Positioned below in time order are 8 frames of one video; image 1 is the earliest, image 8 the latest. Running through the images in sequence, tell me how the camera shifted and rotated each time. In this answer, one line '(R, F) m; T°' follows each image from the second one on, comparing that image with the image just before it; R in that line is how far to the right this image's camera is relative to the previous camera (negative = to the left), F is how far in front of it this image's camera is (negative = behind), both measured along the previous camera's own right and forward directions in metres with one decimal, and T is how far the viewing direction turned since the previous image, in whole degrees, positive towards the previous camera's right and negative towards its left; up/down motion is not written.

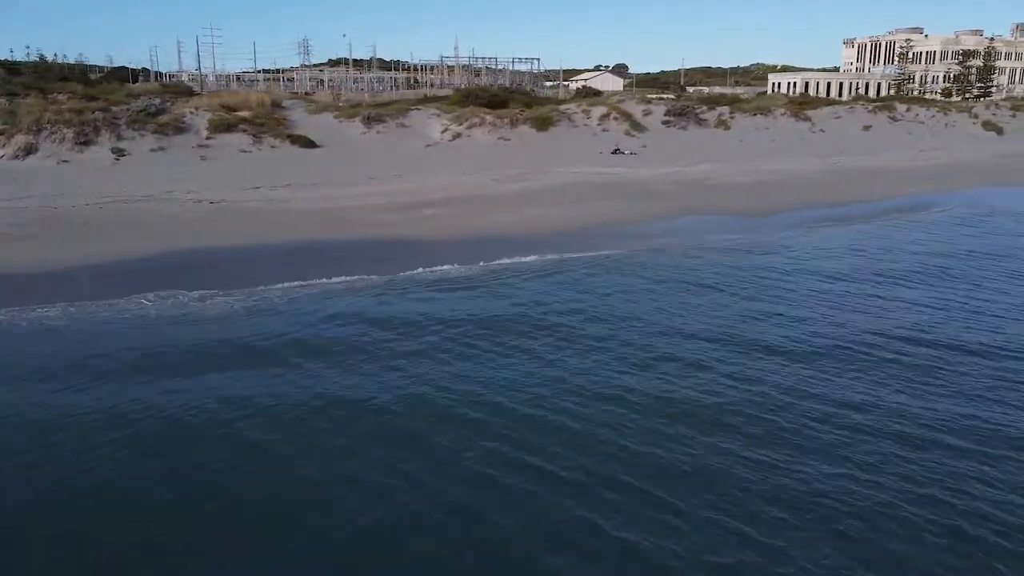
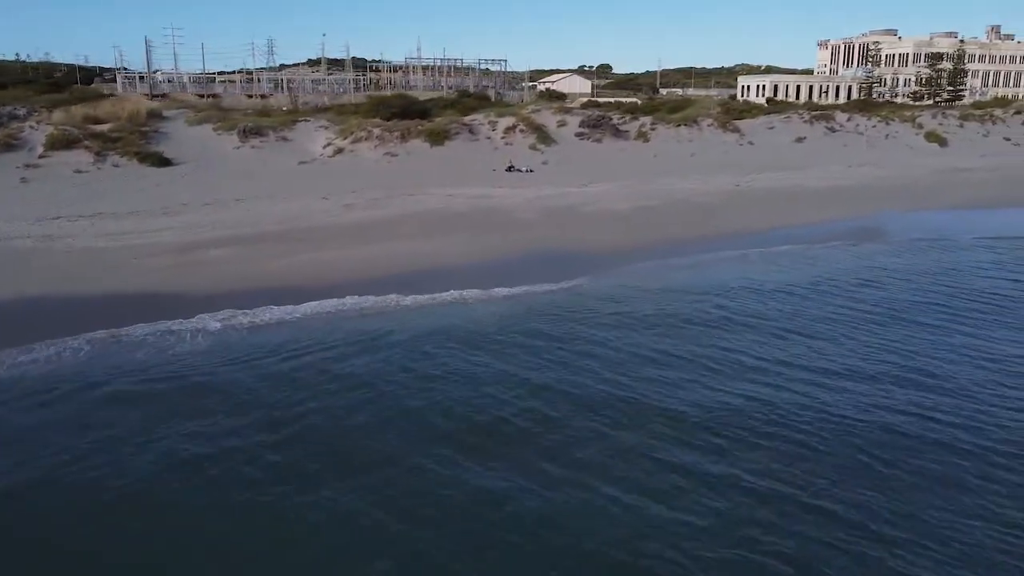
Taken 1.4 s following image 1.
(+2.6, +2.1) m; +1°
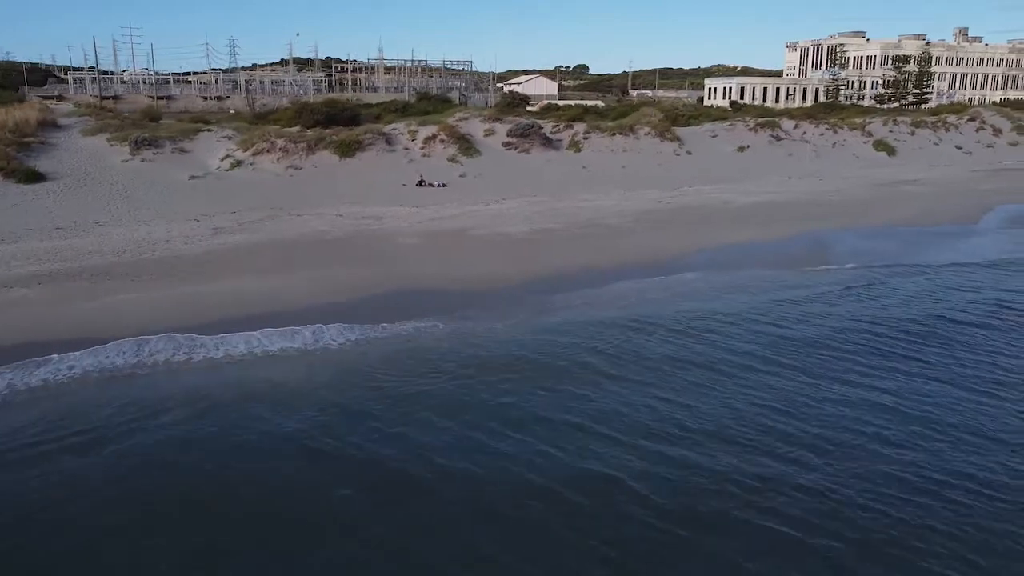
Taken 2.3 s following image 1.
(+1.6, +1.5) m; +1°
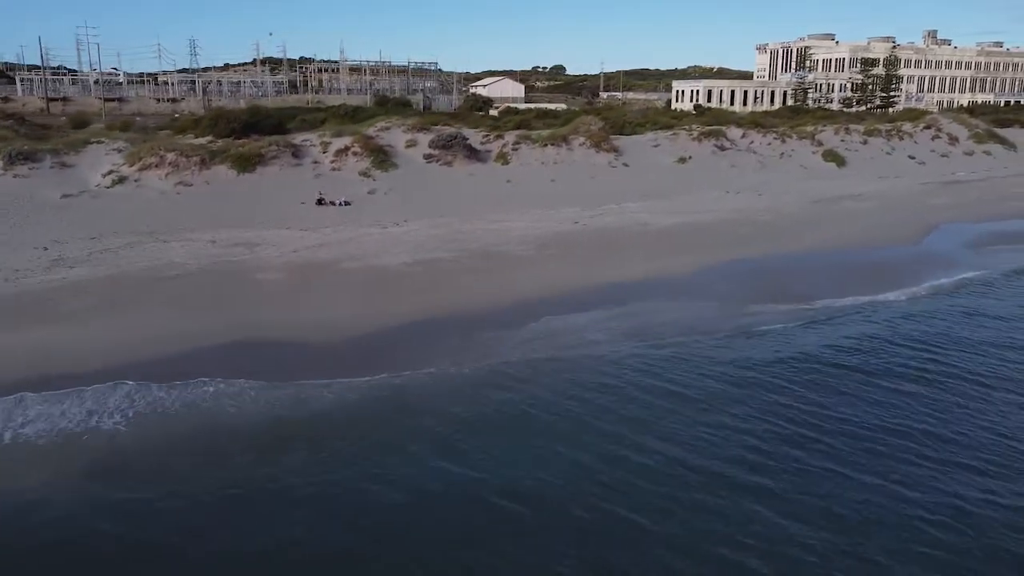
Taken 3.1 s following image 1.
(+1.6, +1.5) m; +1°
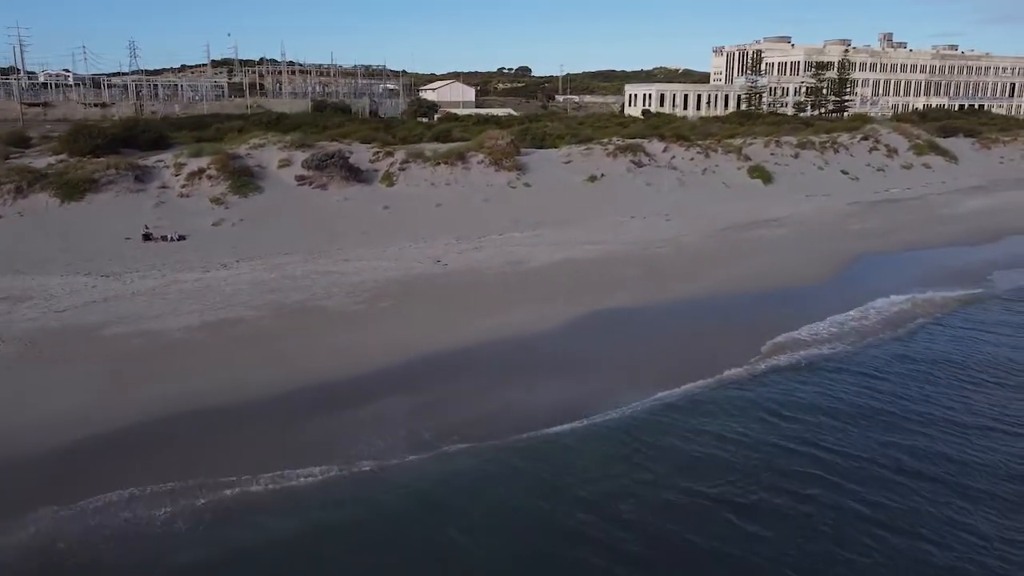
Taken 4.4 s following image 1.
(+2.1, +2.3) m; +2°
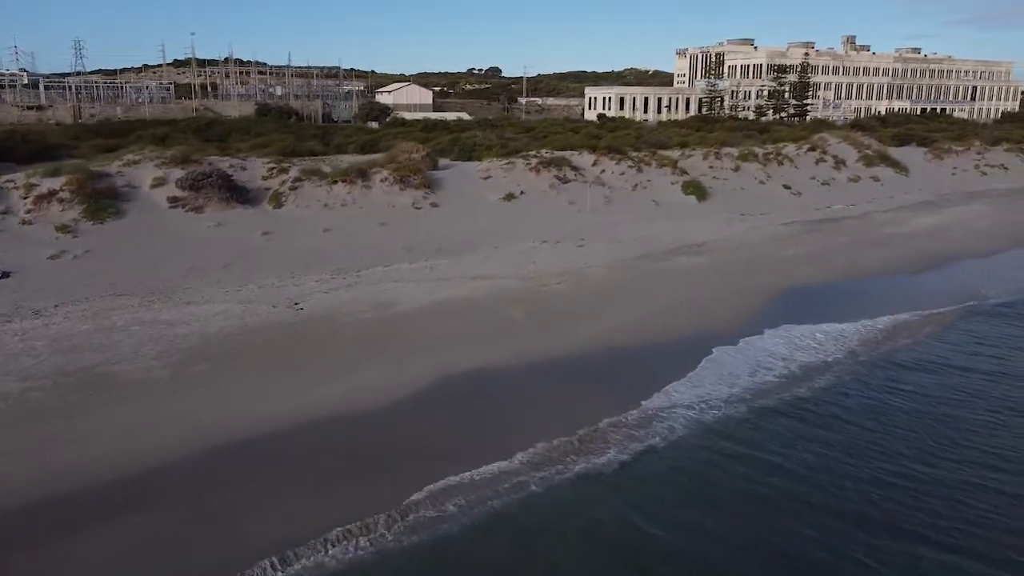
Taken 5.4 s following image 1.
(+1.6, +1.9) m; +2°
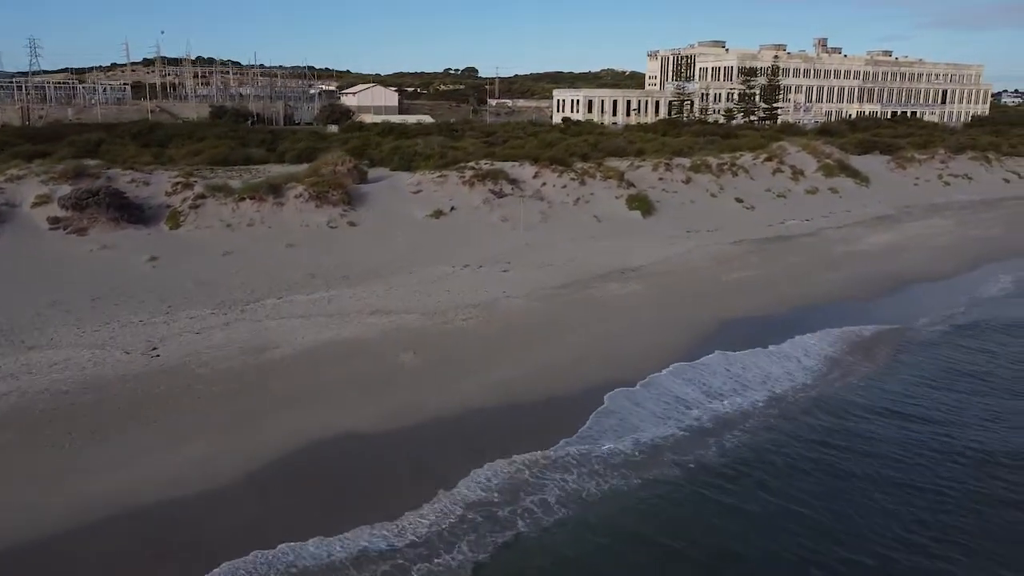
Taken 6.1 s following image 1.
(+1.2, +1.5) m; +1°
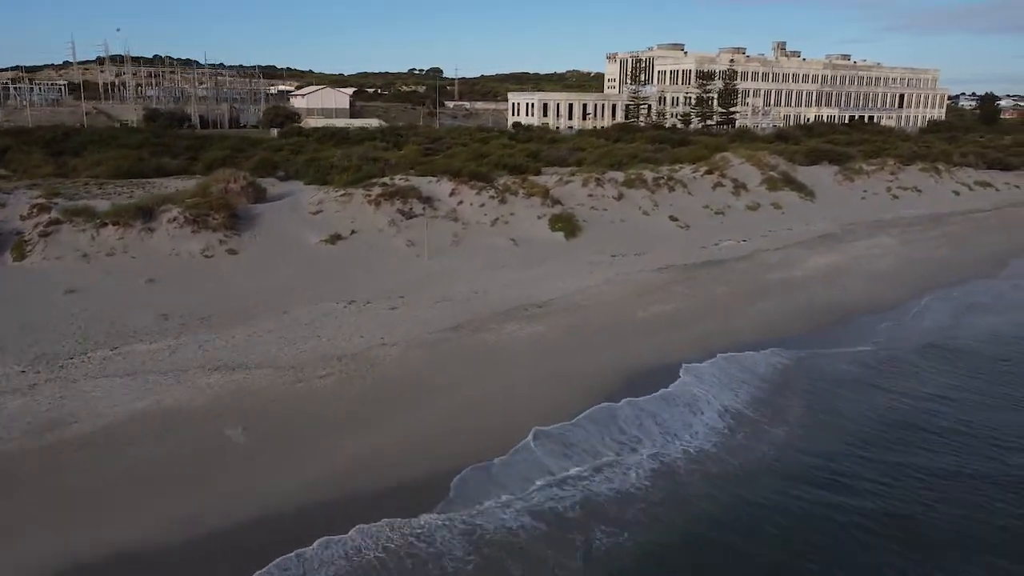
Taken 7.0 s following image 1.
(+1.4, +1.7) m; +2°
